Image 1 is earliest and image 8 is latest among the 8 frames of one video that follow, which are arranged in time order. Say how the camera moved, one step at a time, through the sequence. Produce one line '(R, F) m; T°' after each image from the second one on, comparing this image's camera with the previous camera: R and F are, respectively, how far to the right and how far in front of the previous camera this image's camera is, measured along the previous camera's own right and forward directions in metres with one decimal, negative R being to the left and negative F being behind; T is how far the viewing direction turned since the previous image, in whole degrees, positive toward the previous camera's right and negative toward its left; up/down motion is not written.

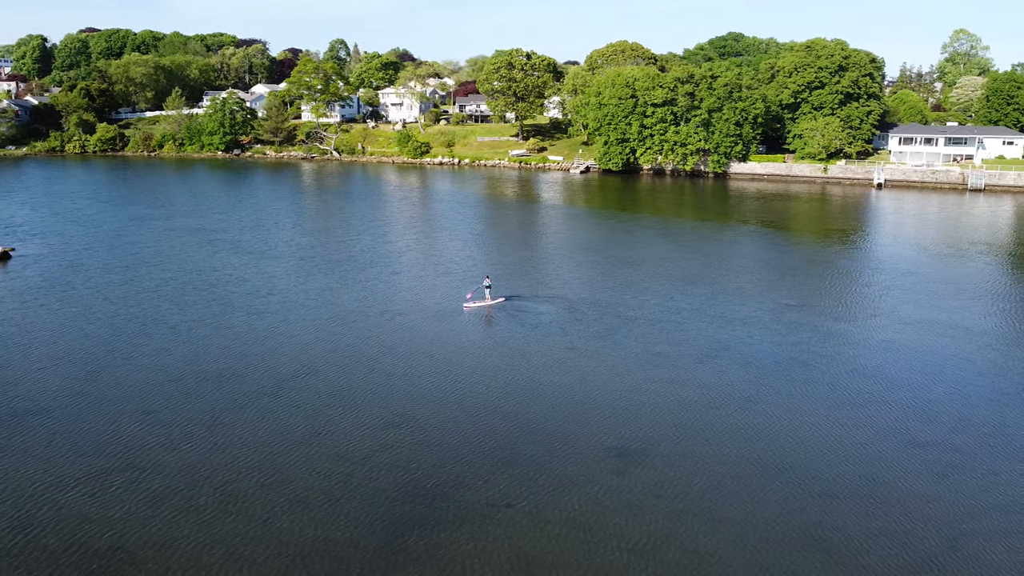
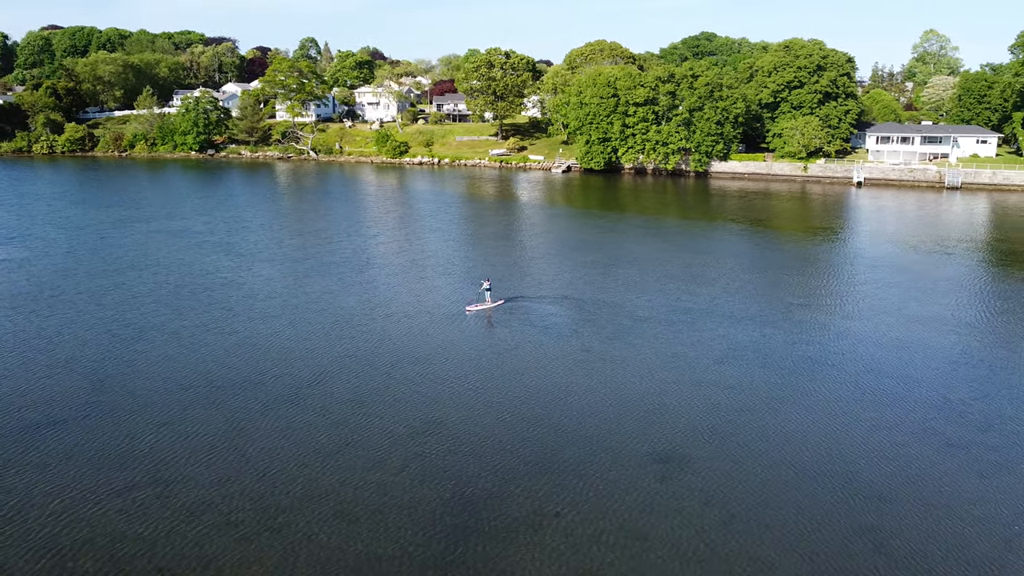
(-1.6, +0.5) m; +2°
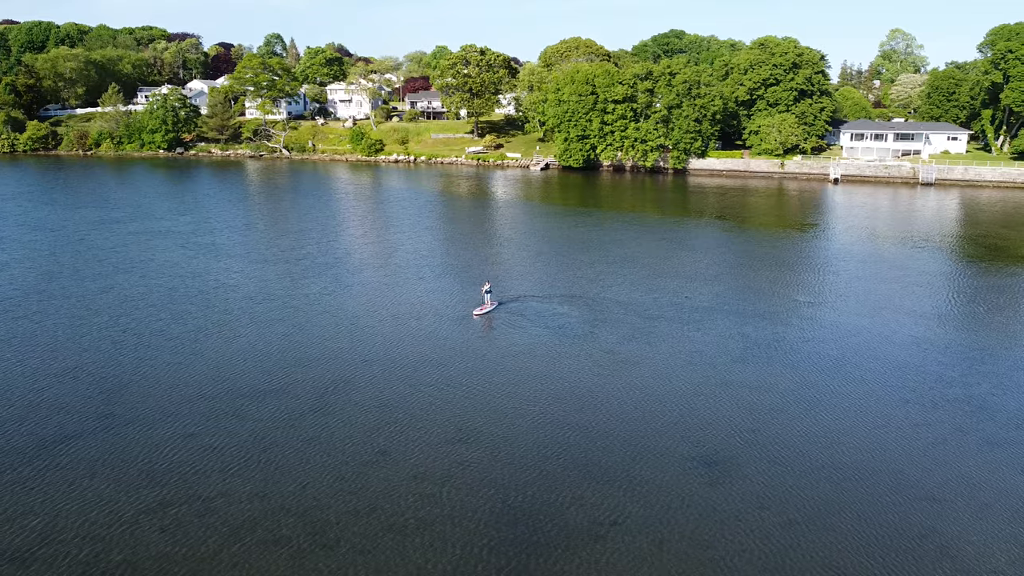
(-1.9, +0.5) m; +3°
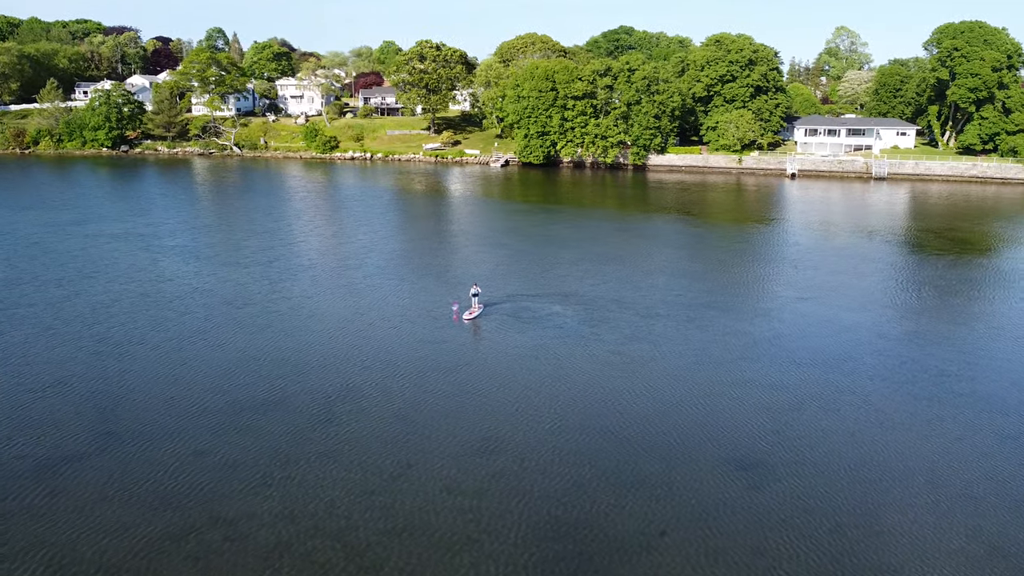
(-1.9, +0.7) m; +4°
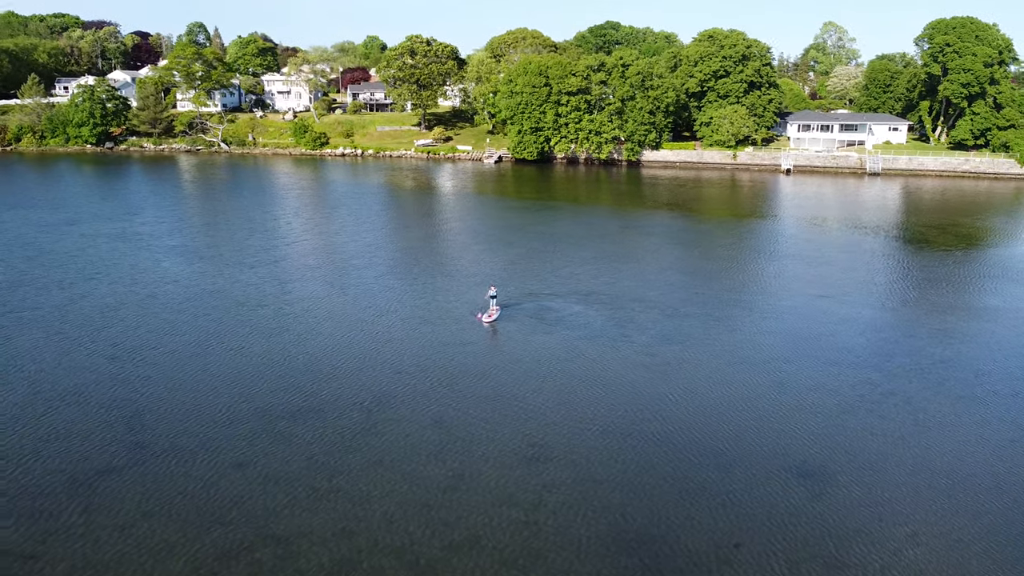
(-1.6, +0.7) m; +1°
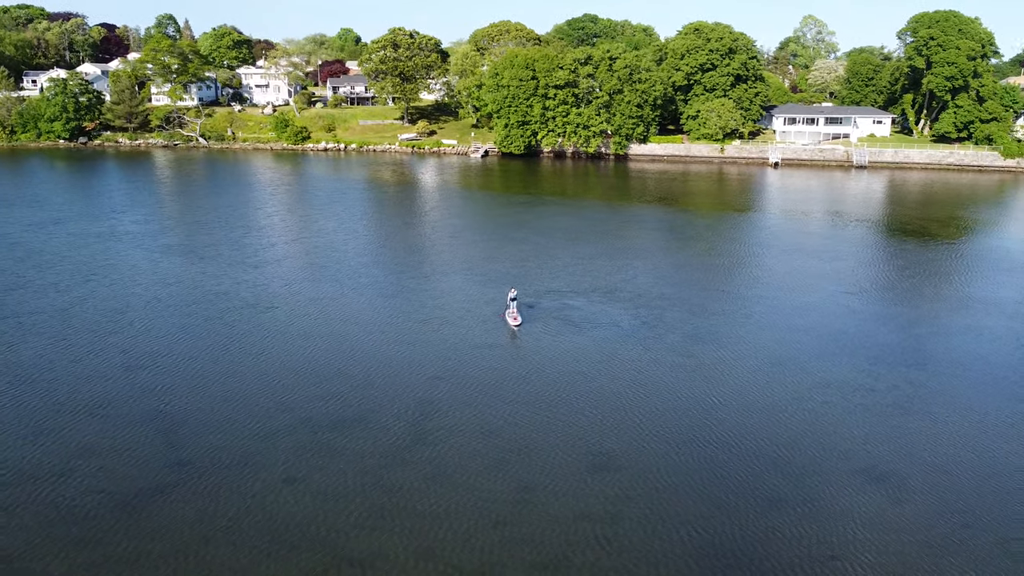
(-2.0, +0.9) m; +2°
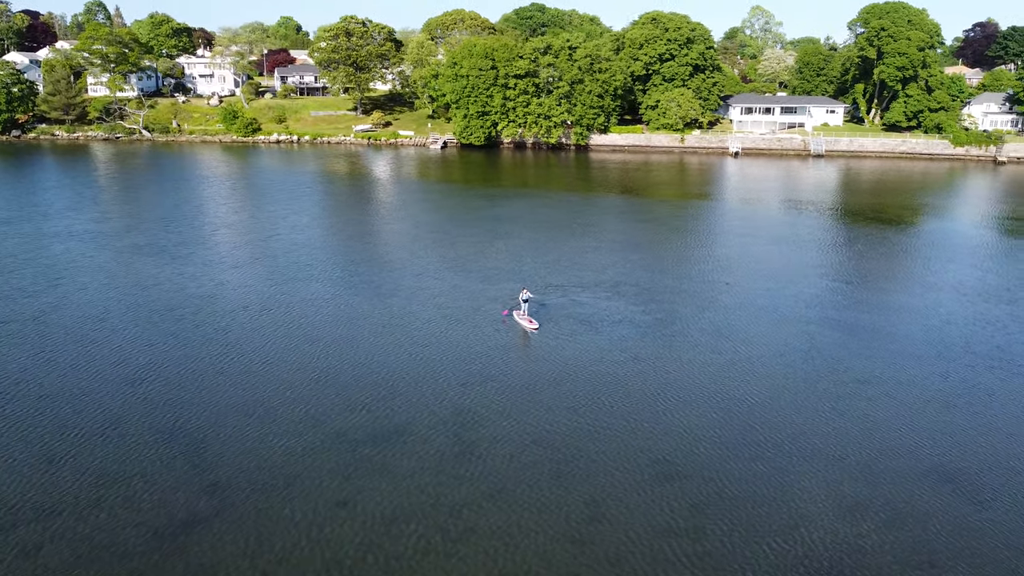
(-2.5, +1.2) m; +4°
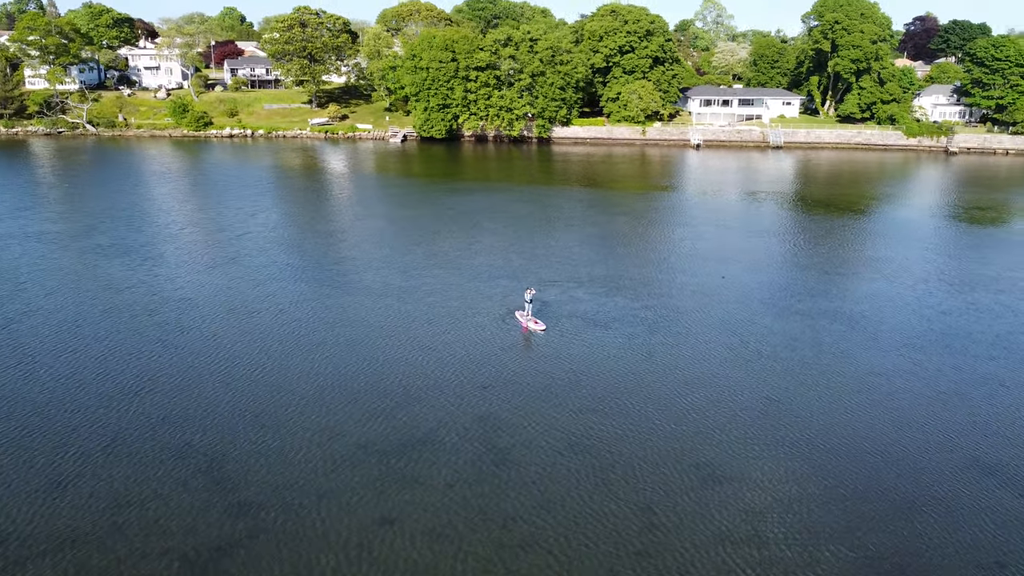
(-1.8, +0.8) m; +4°
